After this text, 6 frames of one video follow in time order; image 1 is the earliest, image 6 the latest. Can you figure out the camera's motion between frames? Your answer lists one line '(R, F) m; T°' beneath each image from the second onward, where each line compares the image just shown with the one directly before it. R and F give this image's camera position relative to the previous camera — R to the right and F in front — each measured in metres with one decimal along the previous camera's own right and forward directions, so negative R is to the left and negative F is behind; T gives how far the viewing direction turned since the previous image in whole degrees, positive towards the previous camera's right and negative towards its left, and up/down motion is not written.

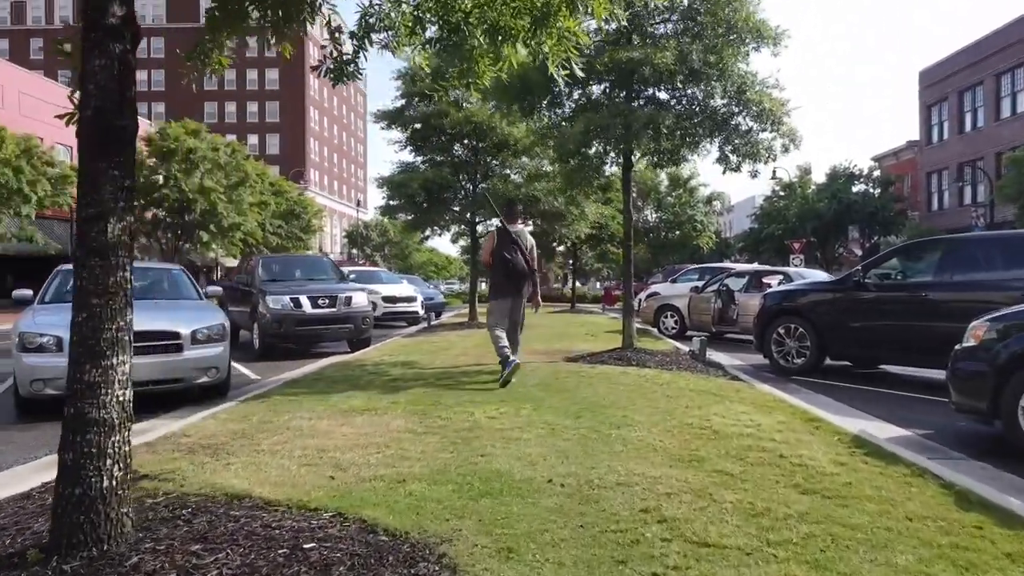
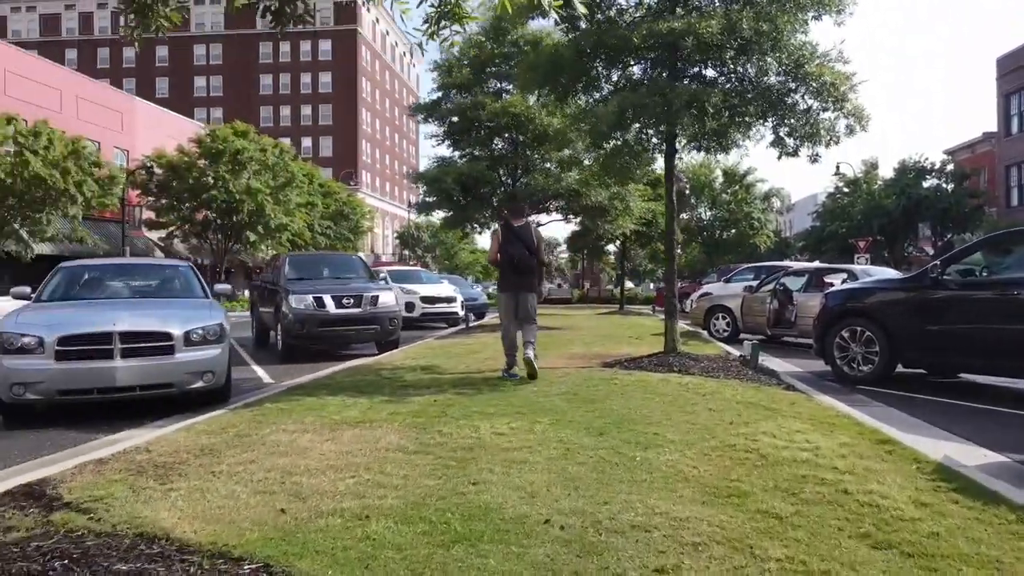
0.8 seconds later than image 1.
(+0.3, +0.9) m; -4°
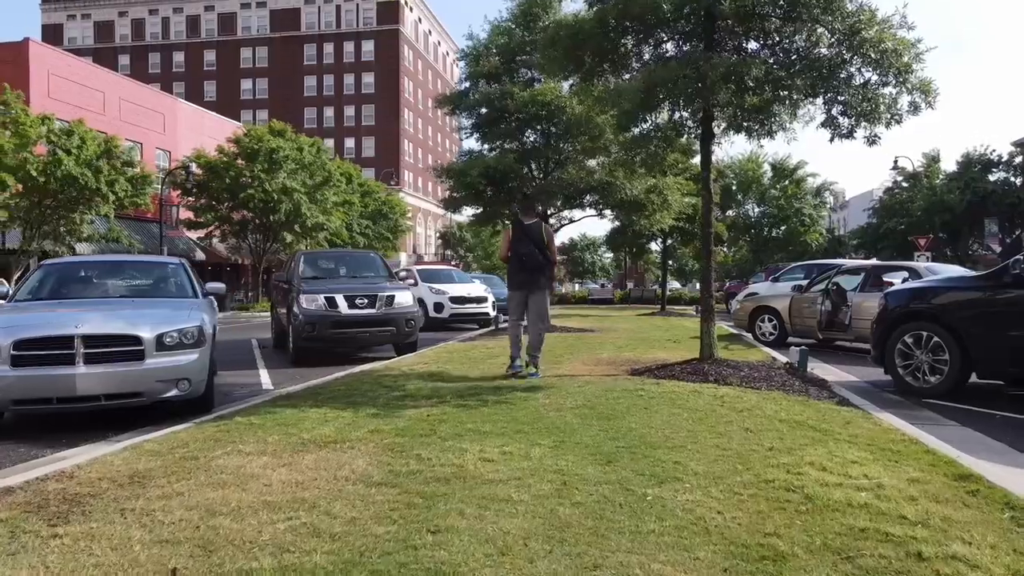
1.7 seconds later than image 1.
(+0.3, +0.9) m; -4°
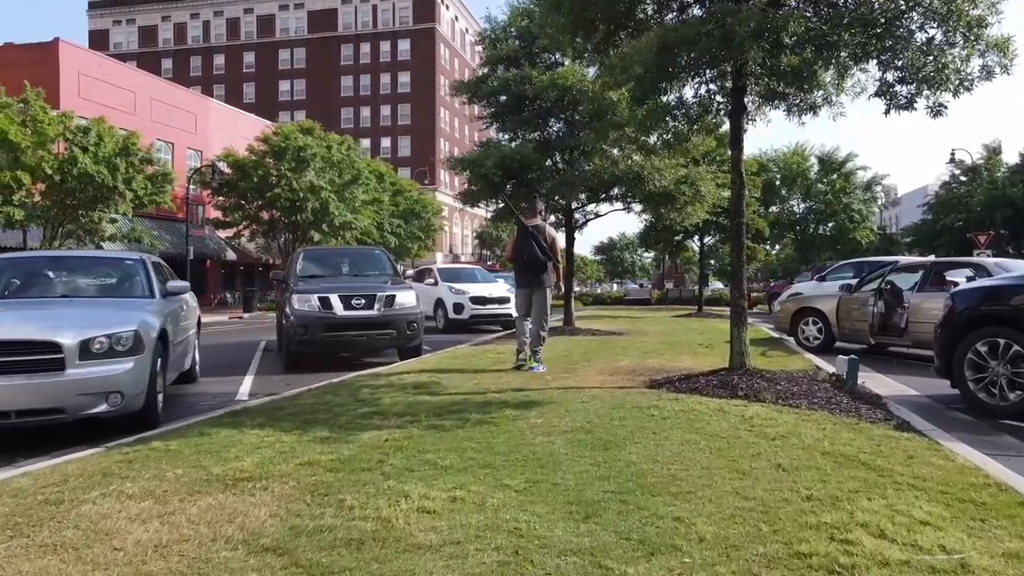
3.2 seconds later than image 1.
(+0.4, +1.1) m; -3°
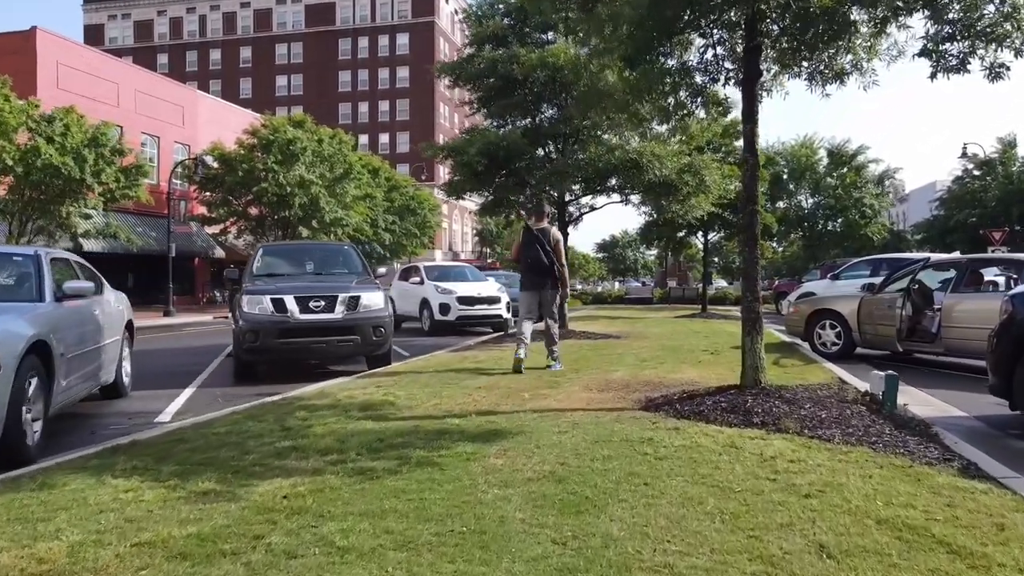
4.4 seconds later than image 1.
(+0.3, +1.3) m; 0°
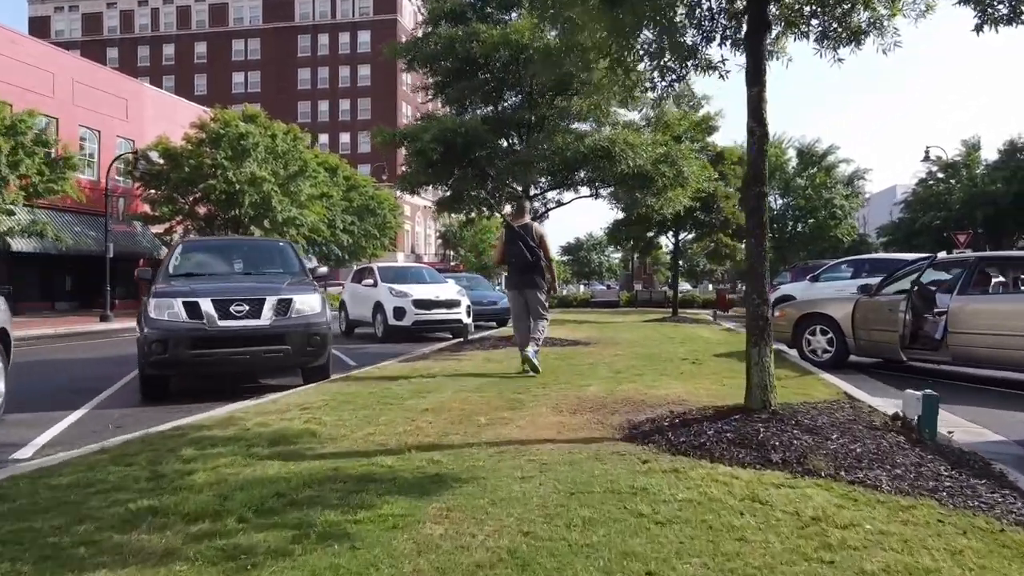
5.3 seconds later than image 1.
(+0.1, +1.3) m; +3°
